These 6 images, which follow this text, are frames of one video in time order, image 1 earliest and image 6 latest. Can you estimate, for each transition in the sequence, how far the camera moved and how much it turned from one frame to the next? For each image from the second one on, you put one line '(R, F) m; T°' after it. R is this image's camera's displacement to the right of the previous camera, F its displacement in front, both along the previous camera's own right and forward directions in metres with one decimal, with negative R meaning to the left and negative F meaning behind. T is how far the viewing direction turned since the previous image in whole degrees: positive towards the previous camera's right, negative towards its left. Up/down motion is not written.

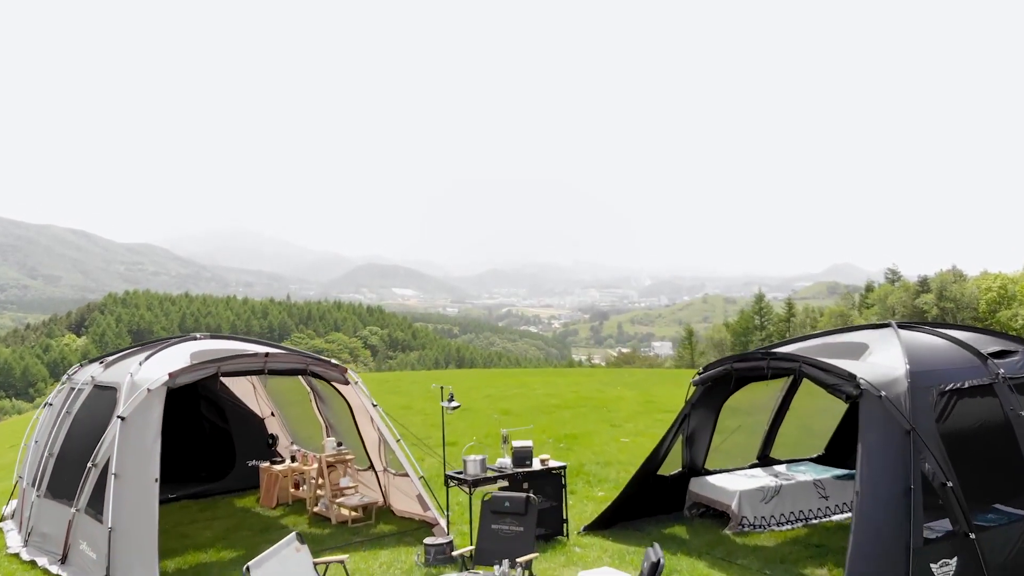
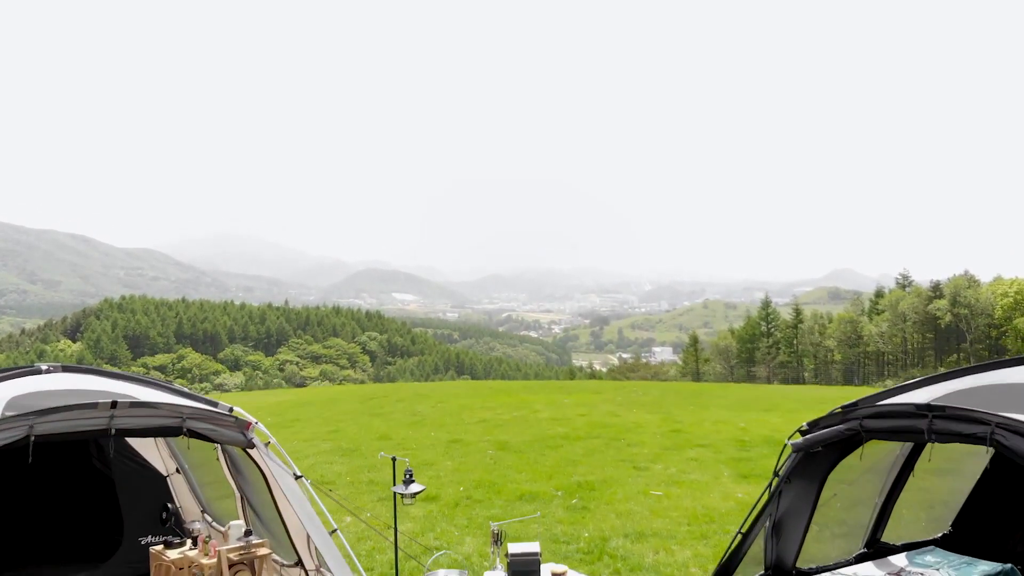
(+0.1, +3.4) m; 0°
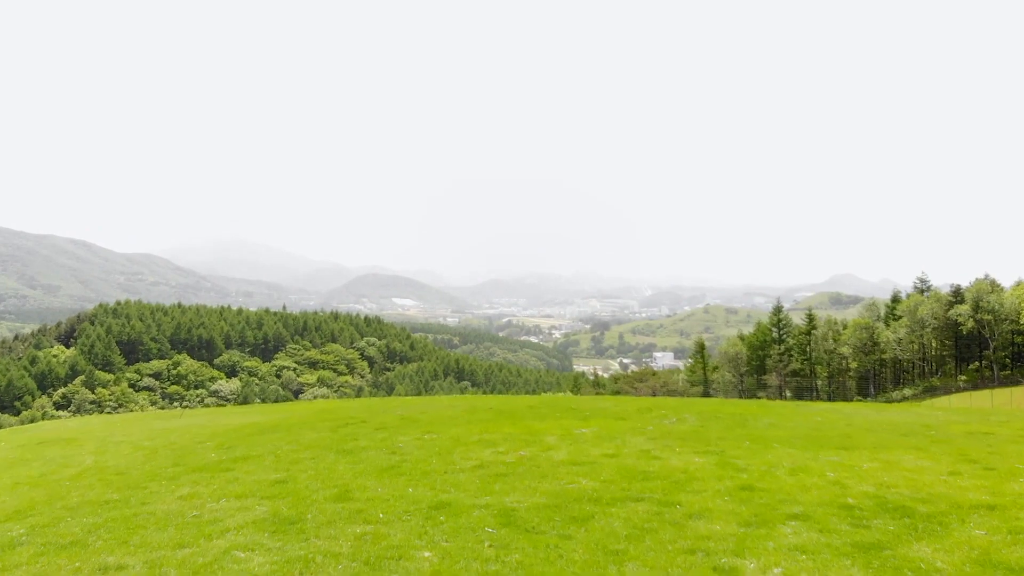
(-0.2, +4.8) m; 0°
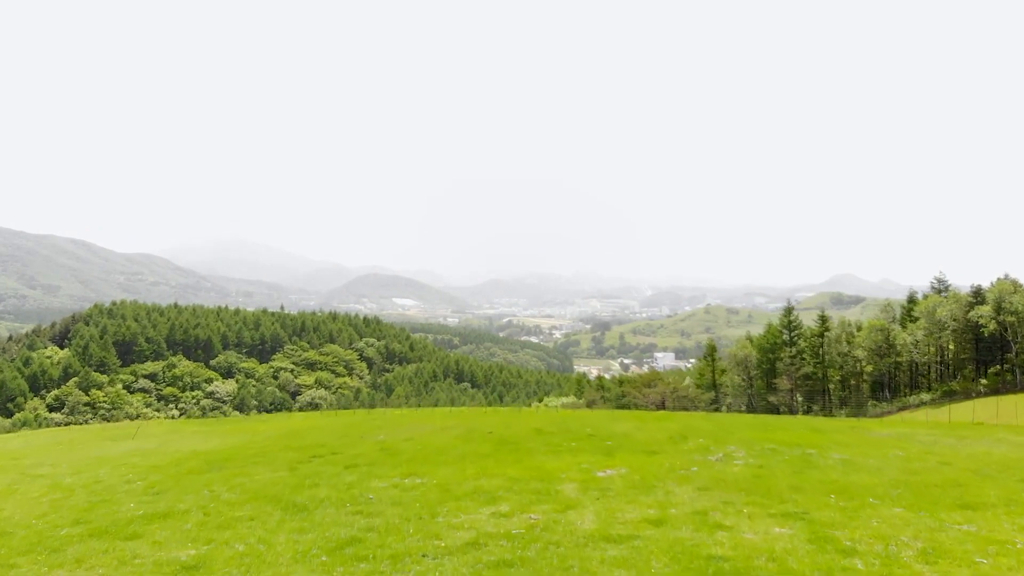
(-0.1, +4.4) m; 0°
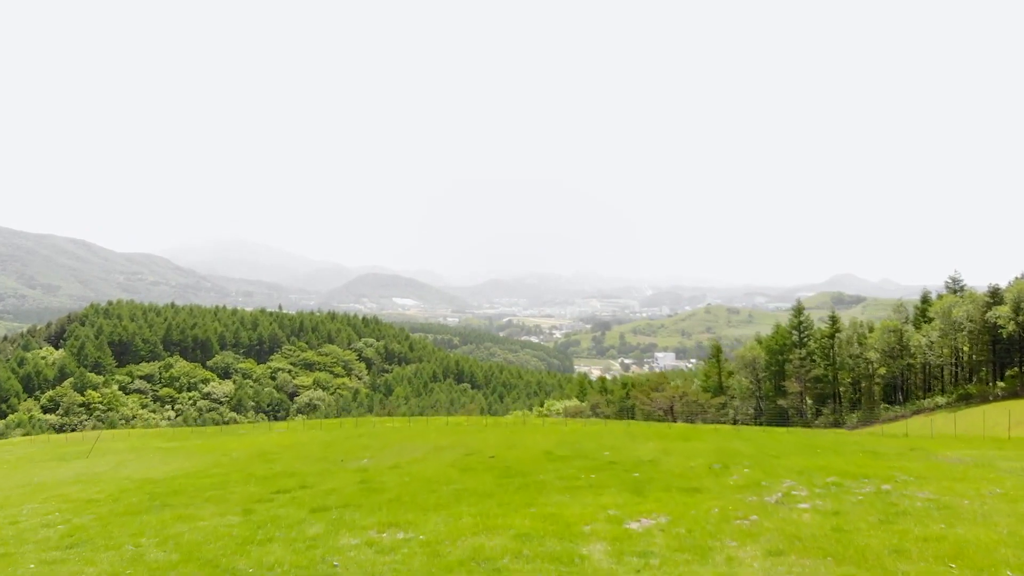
(-0.2, +3.4) m; 0°
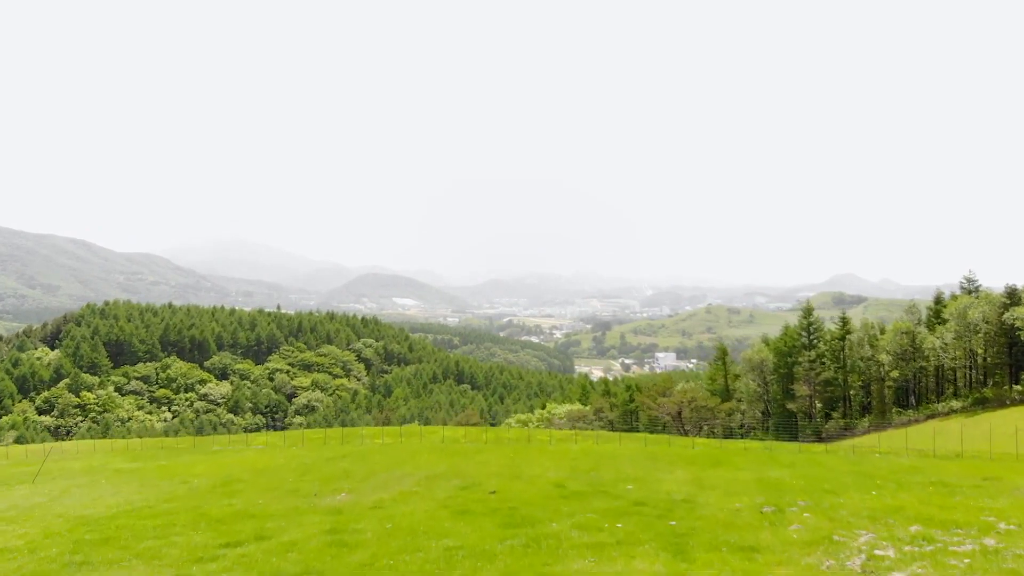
(-0.2, +3.1) m; 0°
